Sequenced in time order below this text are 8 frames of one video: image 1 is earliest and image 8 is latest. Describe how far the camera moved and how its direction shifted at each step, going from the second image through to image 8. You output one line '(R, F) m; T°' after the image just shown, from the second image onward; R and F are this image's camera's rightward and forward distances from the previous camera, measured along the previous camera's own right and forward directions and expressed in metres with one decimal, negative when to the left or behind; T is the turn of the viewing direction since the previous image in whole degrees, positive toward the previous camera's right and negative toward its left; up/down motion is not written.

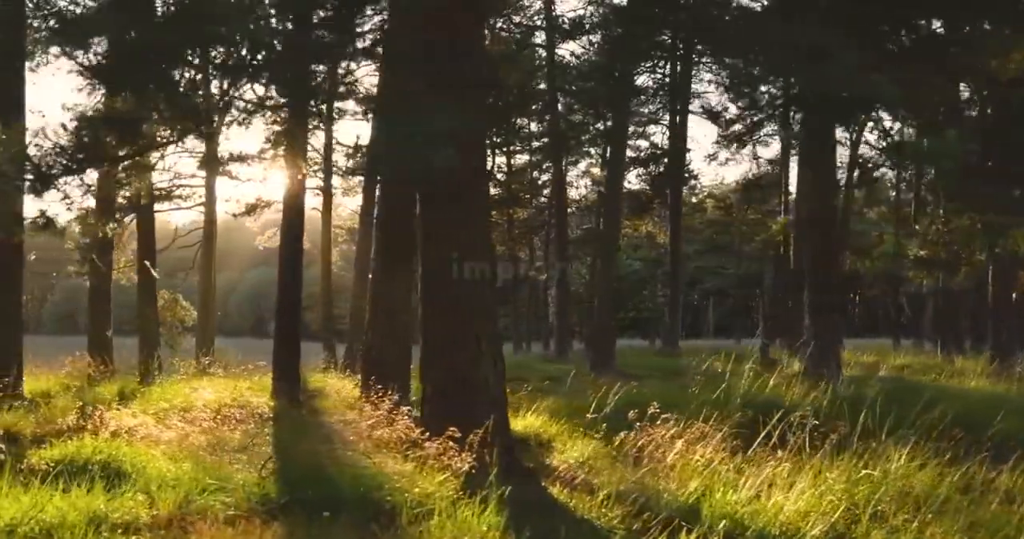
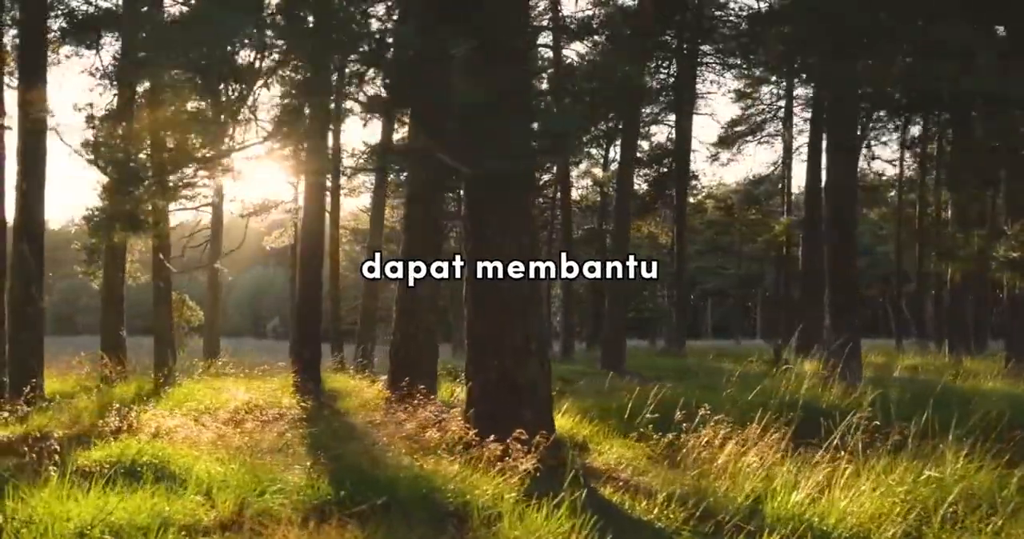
(-0.4, 0.0) m; 0°
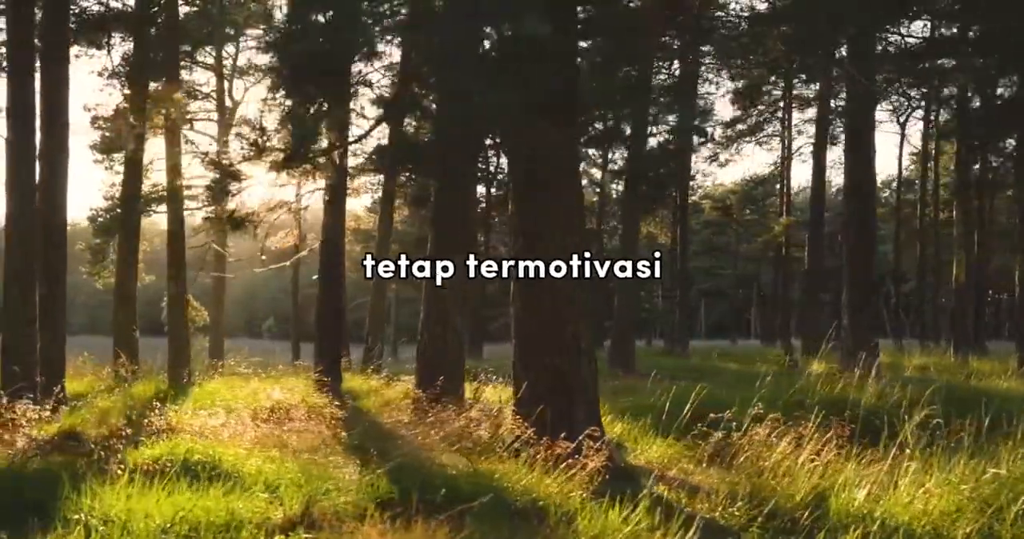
(-0.4, 0.0) m; 0°
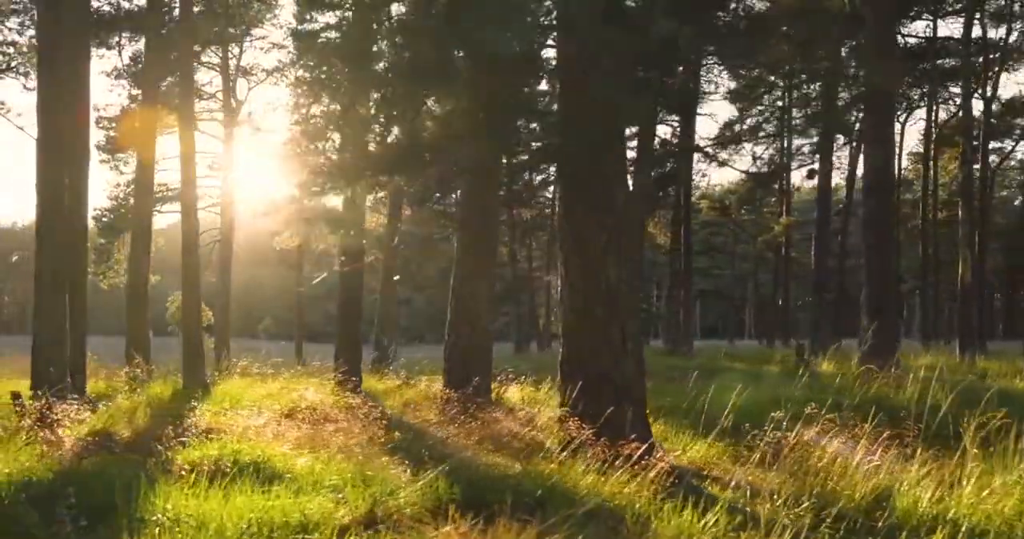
(-0.4, 0.0) m; 0°
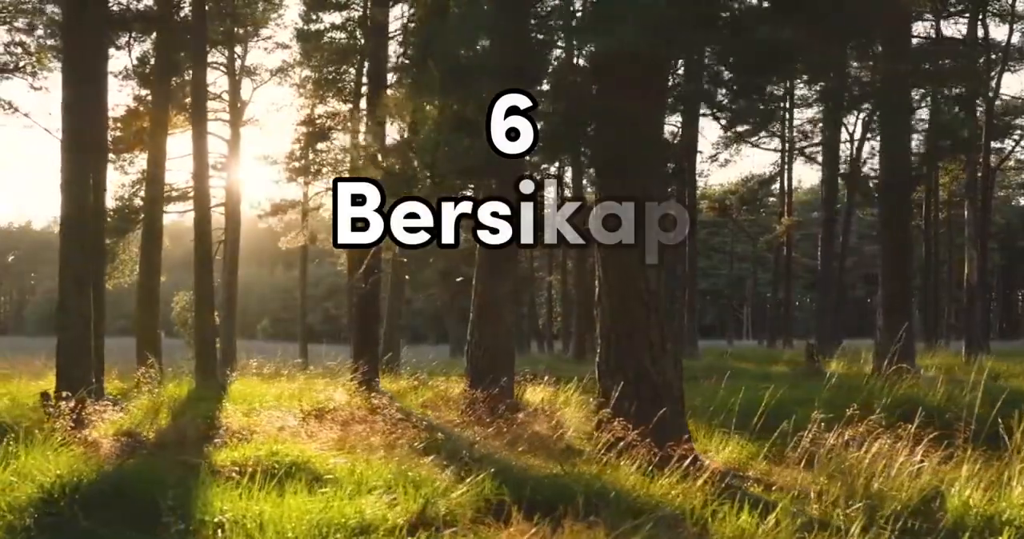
(-0.3, 0.0) m; 0°
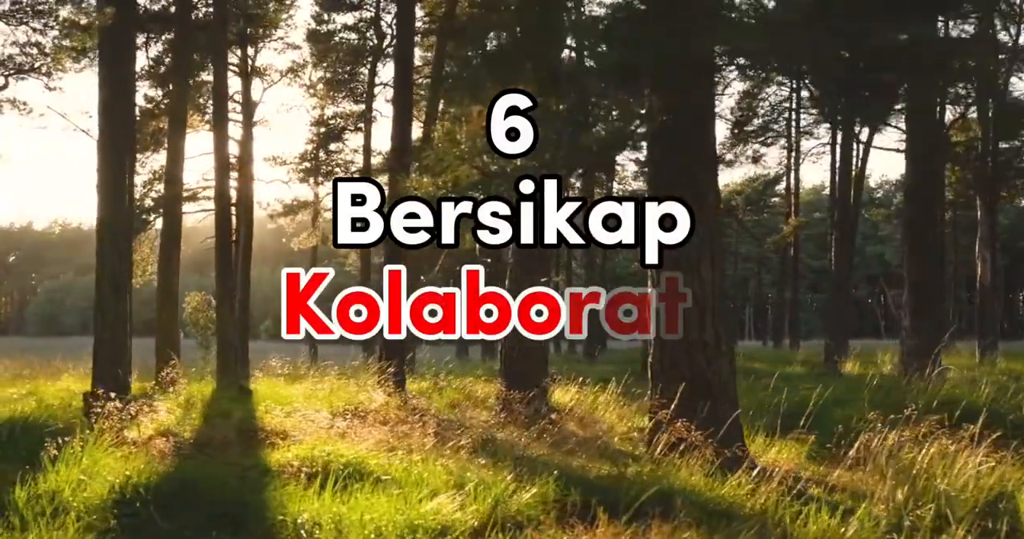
(-0.4, 0.0) m; 0°
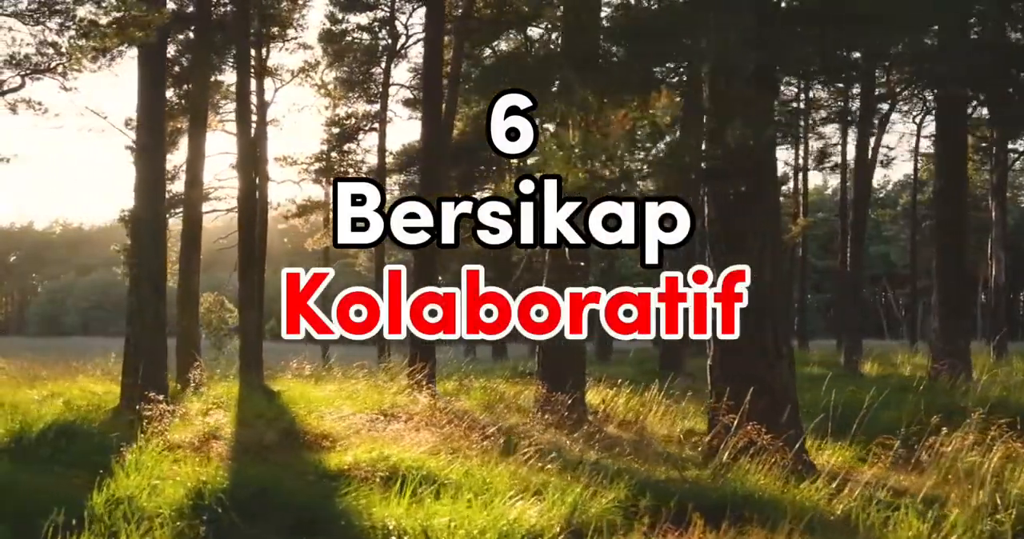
(-0.4, +0.1) m; 0°
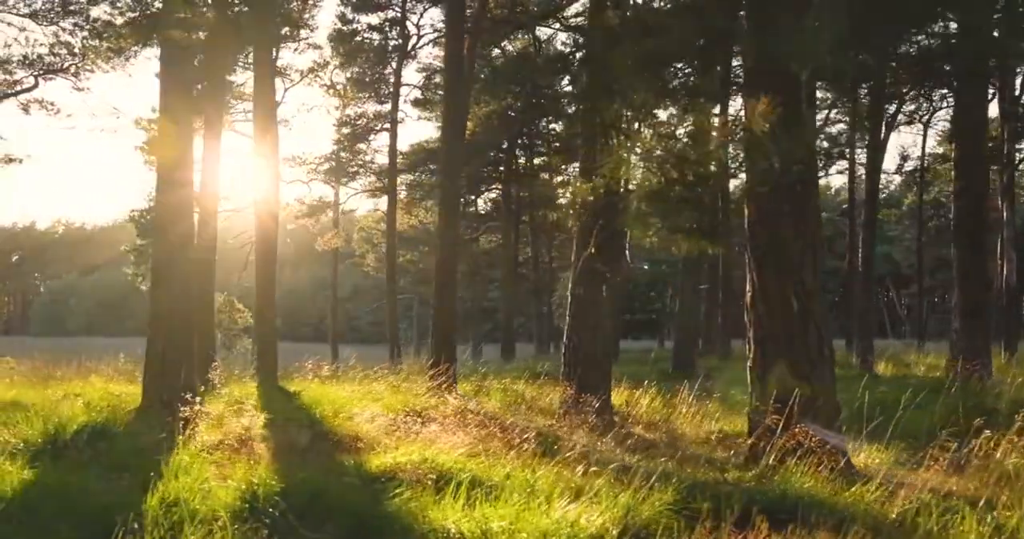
(-0.3, 0.0) m; 0°
